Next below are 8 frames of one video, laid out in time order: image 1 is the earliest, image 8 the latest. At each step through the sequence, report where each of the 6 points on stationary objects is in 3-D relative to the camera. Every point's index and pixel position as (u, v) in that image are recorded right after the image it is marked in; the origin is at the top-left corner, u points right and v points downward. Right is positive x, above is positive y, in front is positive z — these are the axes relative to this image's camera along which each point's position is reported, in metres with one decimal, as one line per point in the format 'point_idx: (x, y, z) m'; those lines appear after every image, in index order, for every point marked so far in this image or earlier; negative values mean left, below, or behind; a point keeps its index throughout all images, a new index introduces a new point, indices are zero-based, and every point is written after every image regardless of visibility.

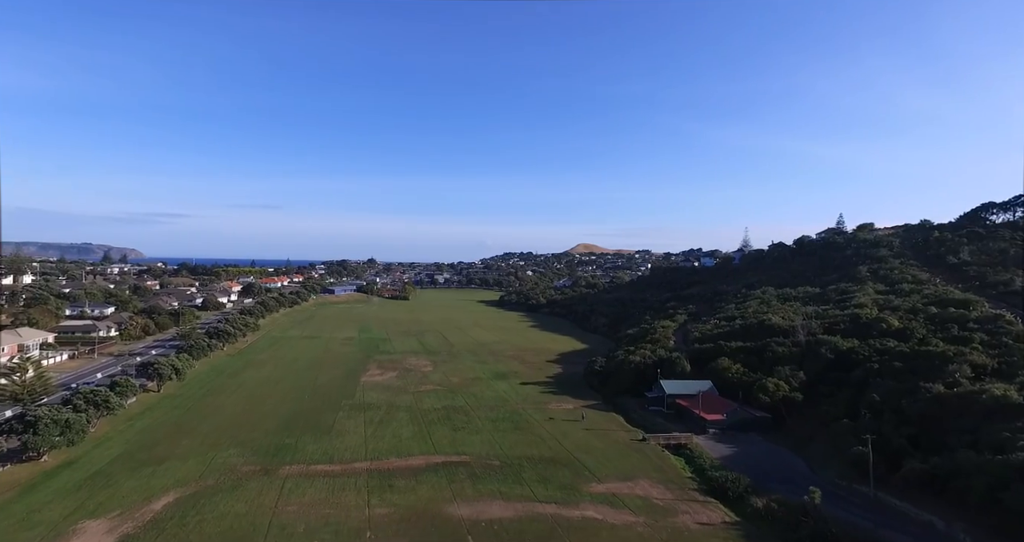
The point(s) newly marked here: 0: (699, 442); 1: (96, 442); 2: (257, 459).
0: (+7.0, -6.4, +19.6) m
1: (-15.5, -6.4, +19.7) m
2: (-8.9, -6.6, +18.4) m
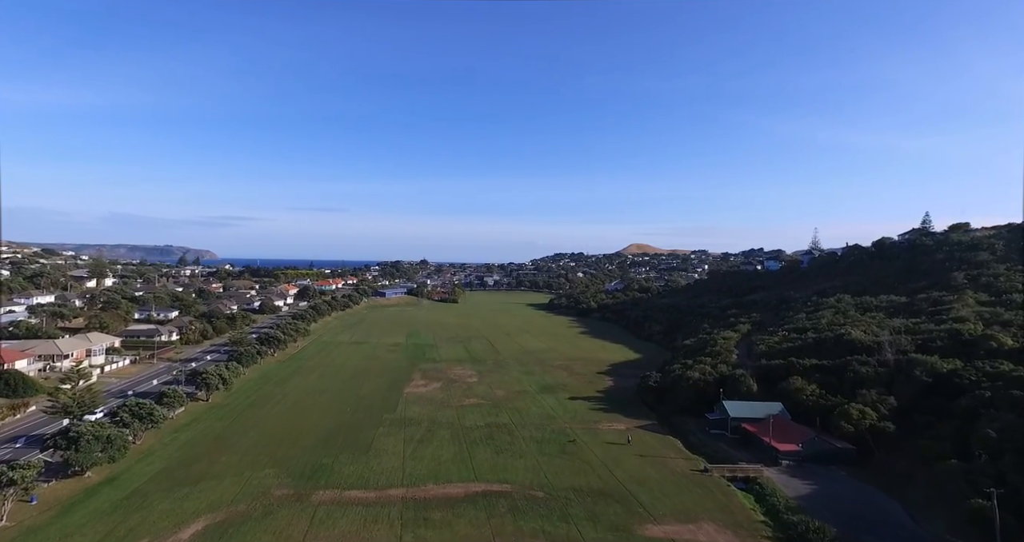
0: (+8.5, -6.8, +17.3) m
1: (-13.9, -6.9, +19.6) m
2: (-7.4, -7.1, +17.7) m
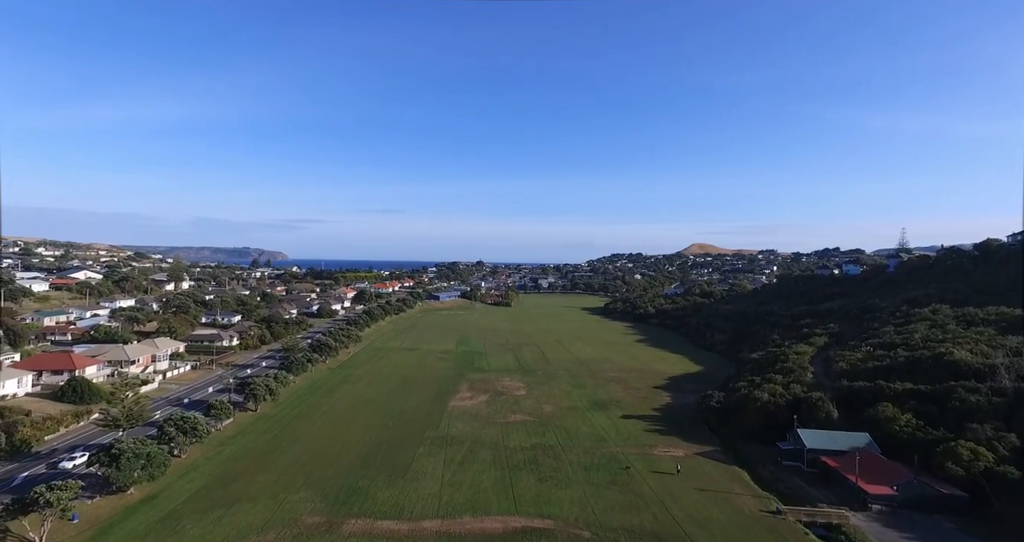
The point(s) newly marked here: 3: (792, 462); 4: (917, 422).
0: (+9.8, -7.2, +14.9) m
1: (-12.2, -7.5, +19.6) m
2: (-6.0, -7.6, +16.9) m
3: (+10.1, -6.9, +19.0) m
4: (+13.6, -5.1, +17.7) m
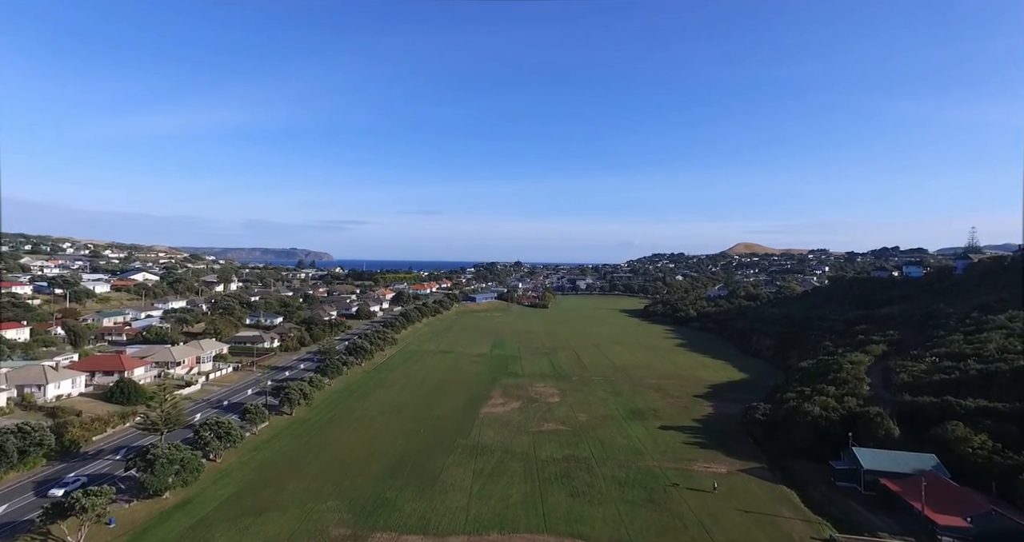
0: (+10.5, -7.4, +13.4) m
1: (-11.1, -7.7, +19.7) m
2: (-5.1, -7.8, +16.7) m
3: (+11.2, -7.1, +17.6) m
4: (+14.5, -5.2, +15.9) m
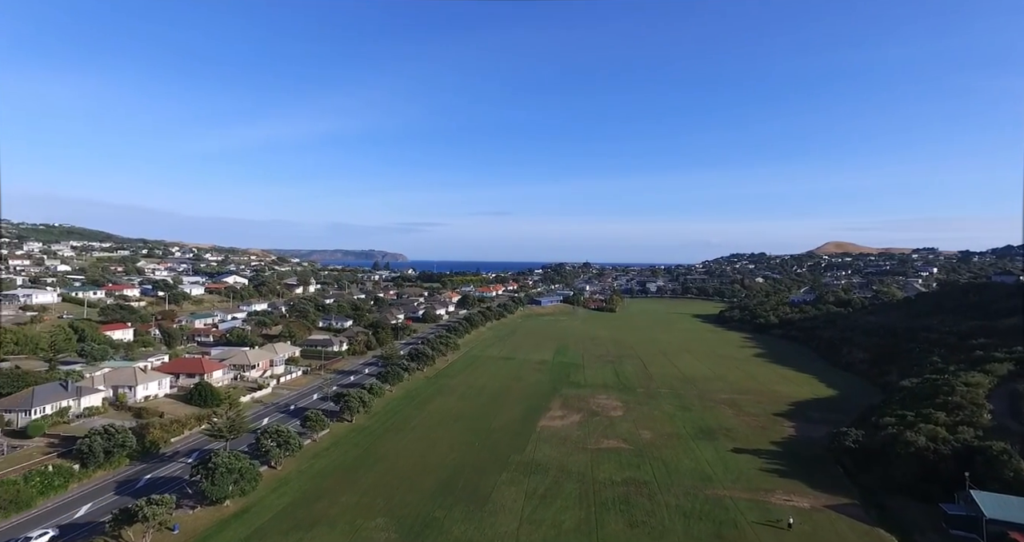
0: (+11.5, -7.7, +10.9) m
1: (-9.0, -8.2, +20.0) m
2: (-3.5, -8.2, +16.2) m
3: (+12.7, -7.4, +15.0) m
4: (+15.8, -5.5, +12.9) m
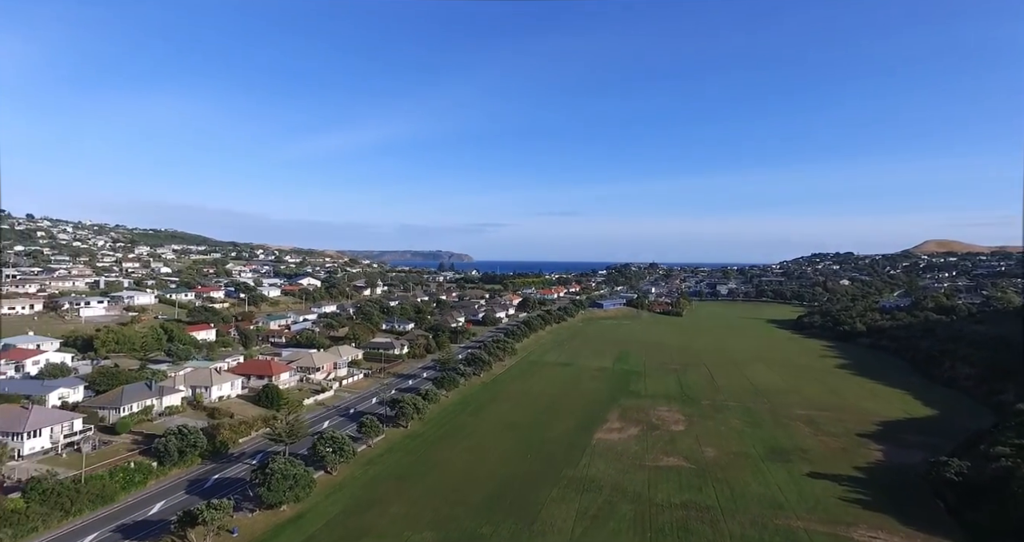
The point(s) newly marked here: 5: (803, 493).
0: (+12.2, -7.9, +8.8) m
1: (-7.1, -8.5, +20.3) m
2: (-2.0, -8.6, +15.9) m
3: (+13.9, -7.7, +12.7) m
4: (+16.7, -5.8, +10.2) m
5: (+10.4, -7.9, +18.8) m
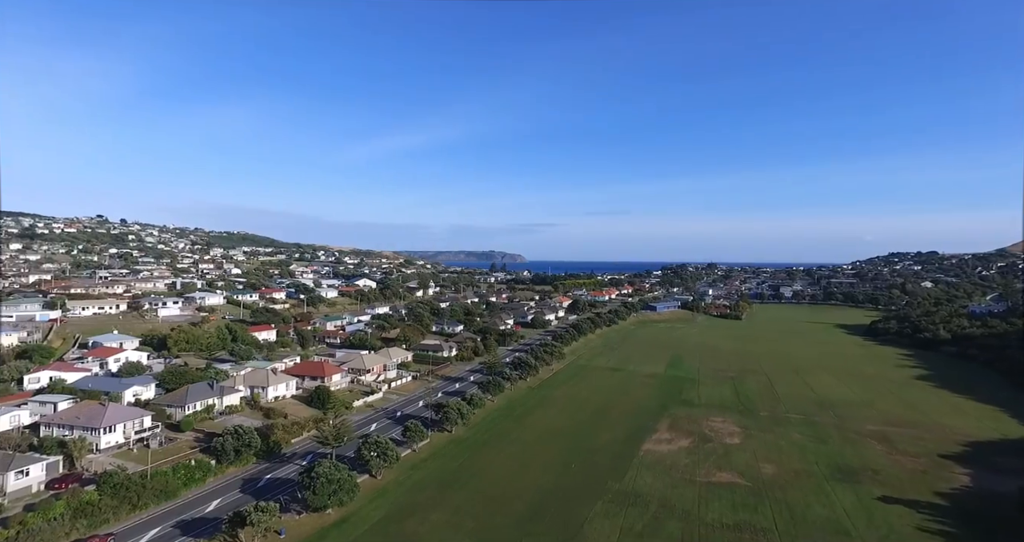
0: (+12.6, -8.1, +7.1) m
1: (-5.4, -8.8, +20.5) m
2: (-0.9, -8.8, +15.5) m
3: (+14.7, -7.8, +10.8) m
4: (+17.2, -5.9, +8.1) m
5: (+11.8, -8.1, +17.3) m
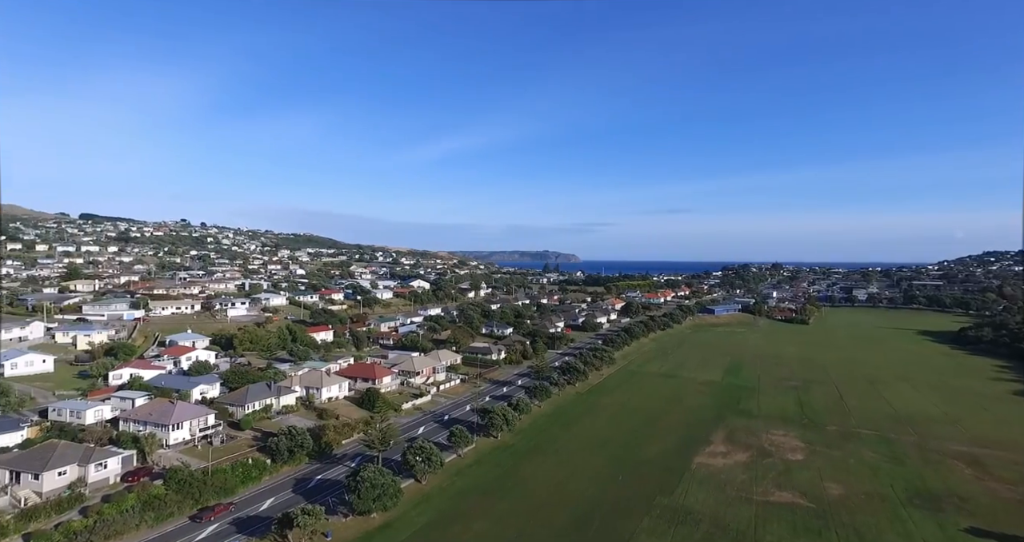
0: (+12.9, -8.2, +5.4) m
1: (-3.7, -9.0, +20.5) m
2: (+0.3, -9.0, +15.1) m
3: (+15.3, -7.9, +8.8) m
4: (+17.5, -6.0, +5.9) m
5: (+13.1, -8.3, +15.6) m
